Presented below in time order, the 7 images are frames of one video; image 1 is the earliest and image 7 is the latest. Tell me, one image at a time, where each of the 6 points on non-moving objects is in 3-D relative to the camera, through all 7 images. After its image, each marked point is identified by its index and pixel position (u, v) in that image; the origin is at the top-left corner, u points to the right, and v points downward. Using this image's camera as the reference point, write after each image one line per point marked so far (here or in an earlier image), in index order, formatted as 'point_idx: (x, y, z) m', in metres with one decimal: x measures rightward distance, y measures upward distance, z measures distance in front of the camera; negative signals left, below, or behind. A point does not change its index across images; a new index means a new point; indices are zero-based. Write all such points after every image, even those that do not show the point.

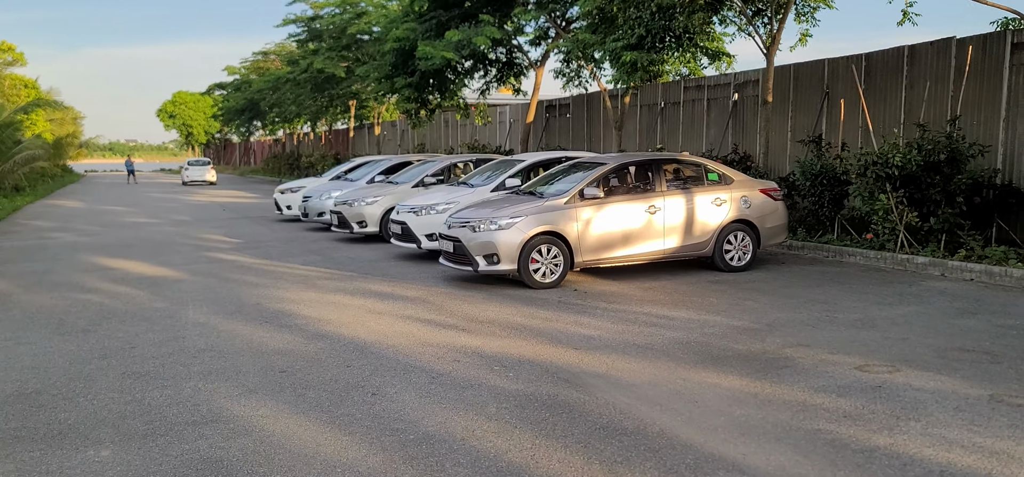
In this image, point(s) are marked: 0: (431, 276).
0: (-0.9, -0.4, +9.4) m
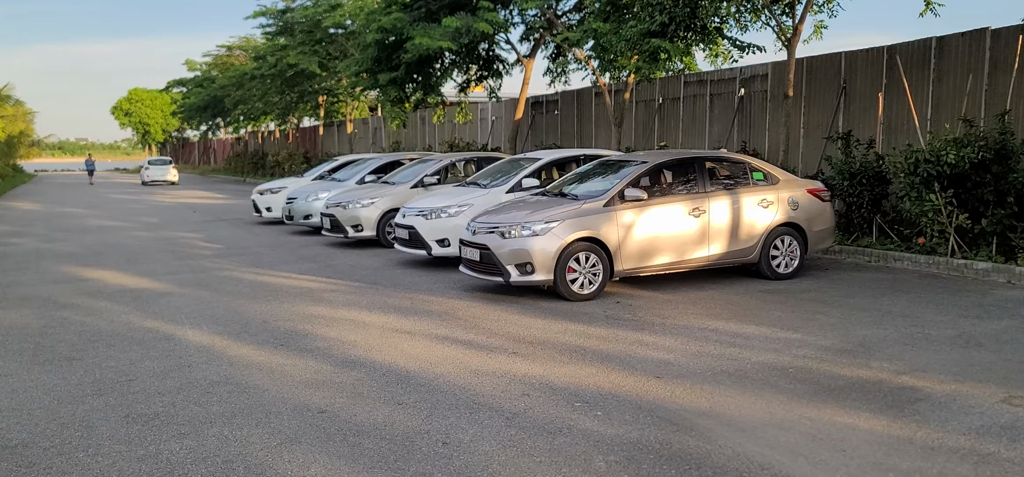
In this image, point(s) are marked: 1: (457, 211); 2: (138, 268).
0: (-0.6, -0.5, +8.6) m
1: (-0.6, +0.3, +9.8) m
2: (-4.7, -0.4, +10.9) m
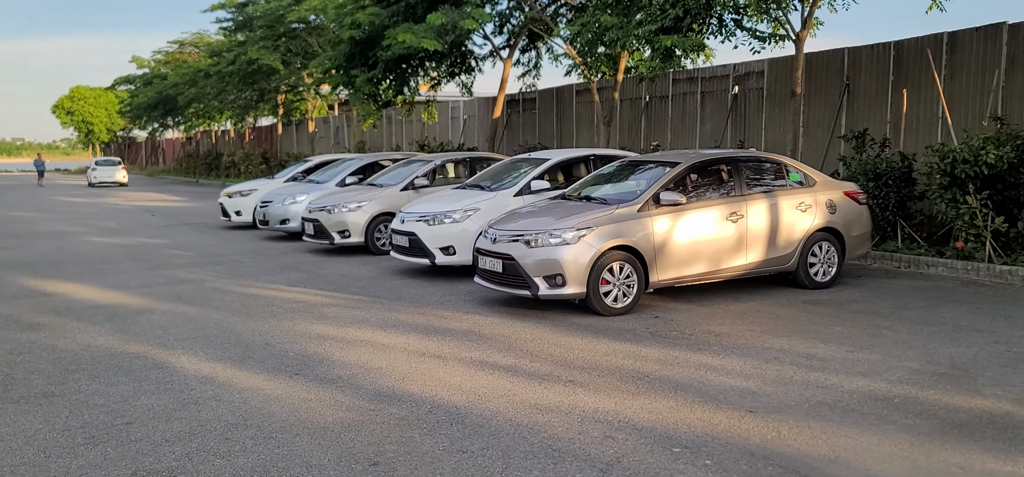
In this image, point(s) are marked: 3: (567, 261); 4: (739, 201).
0: (-0.4, -0.6, +7.8) m
1: (-0.5, +0.2, +9.0) m
2: (-4.6, -0.5, +9.9) m
3: (+0.4, -0.2, +6.8) m
4: (+2.0, +0.3, +7.4) m
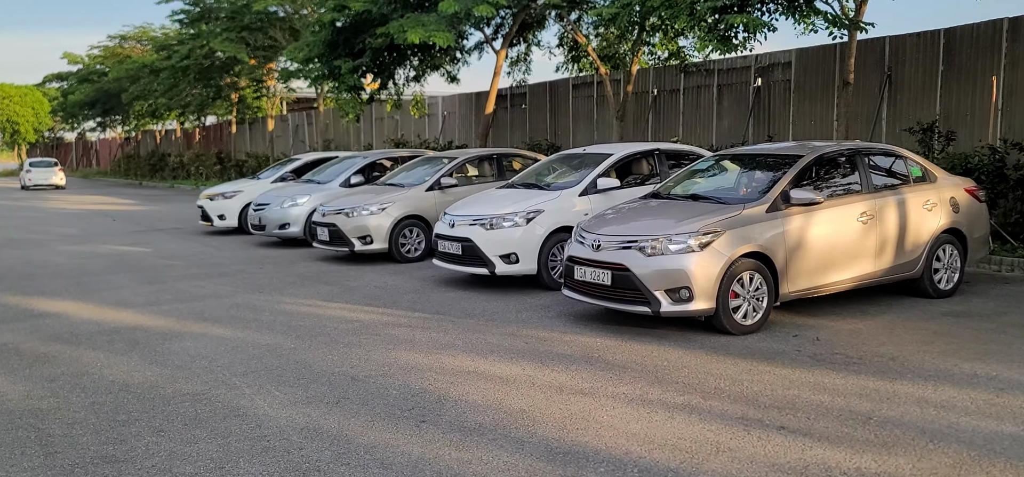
0: (+0.3, -0.6, +6.8) m
1: (+0.1, +0.2, +8.0) m
2: (-4.0, -0.6, +8.6) m
3: (+1.2, -0.2, +5.8) m
4: (+2.7, +0.3, +6.6) m
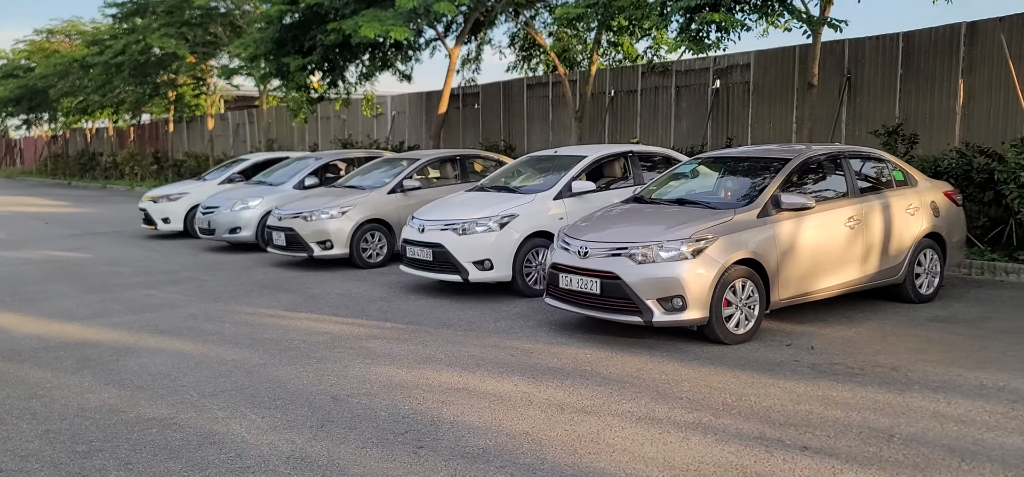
0: (+0.2, -0.7, +6.5) m
1: (-0.1, +0.1, +7.7) m
2: (-4.3, -0.6, +8.0) m
3: (+1.1, -0.3, +5.6) m
4: (+2.6, +0.3, +6.4) m
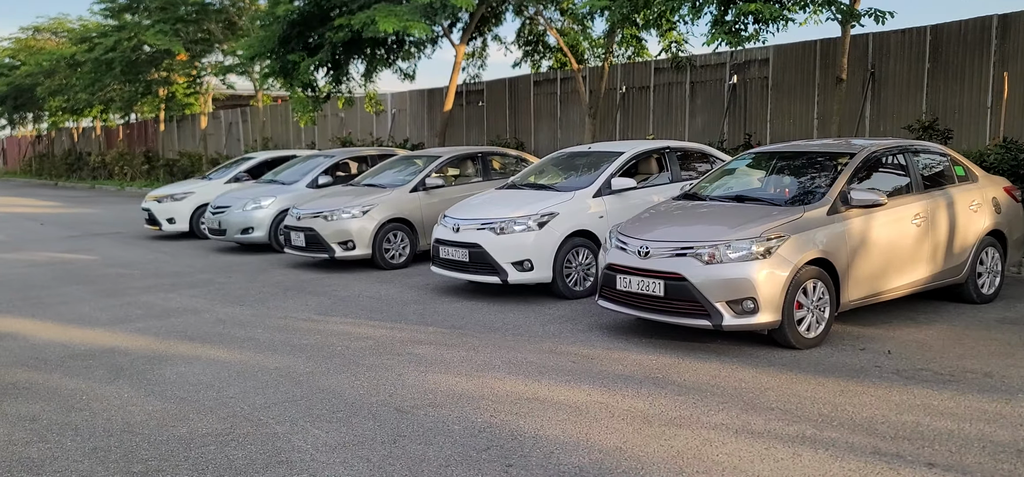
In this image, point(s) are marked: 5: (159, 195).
0: (+0.5, -0.7, +6.2) m
1: (+0.2, +0.1, +7.4) m
2: (-4.0, -0.7, +7.6) m
3: (+1.5, -0.3, +5.3) m
4: (+2.9, +0.3, +6.2) m
5: (-5.5, +0.7, +13.6) m
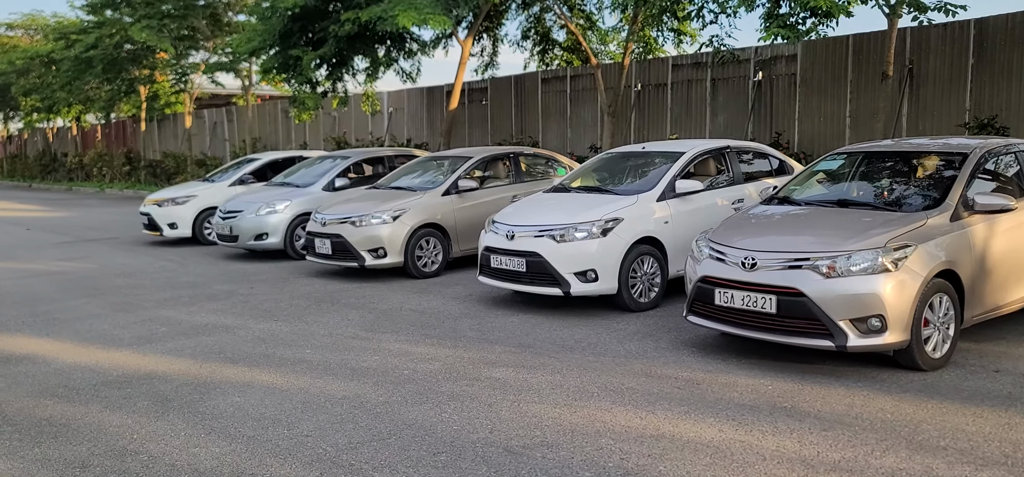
0: (+1.1, -0.7, +5.6) m
1: (+0.7, +0.1, +6.8) m
2: (-3.5, -0.7, +6.9) m
3: (+2.1, -0.3, +4.8) m
4: (+3.4, +0.2, +5.7) m
5: (-5.2, +0.6, +12.9) m
